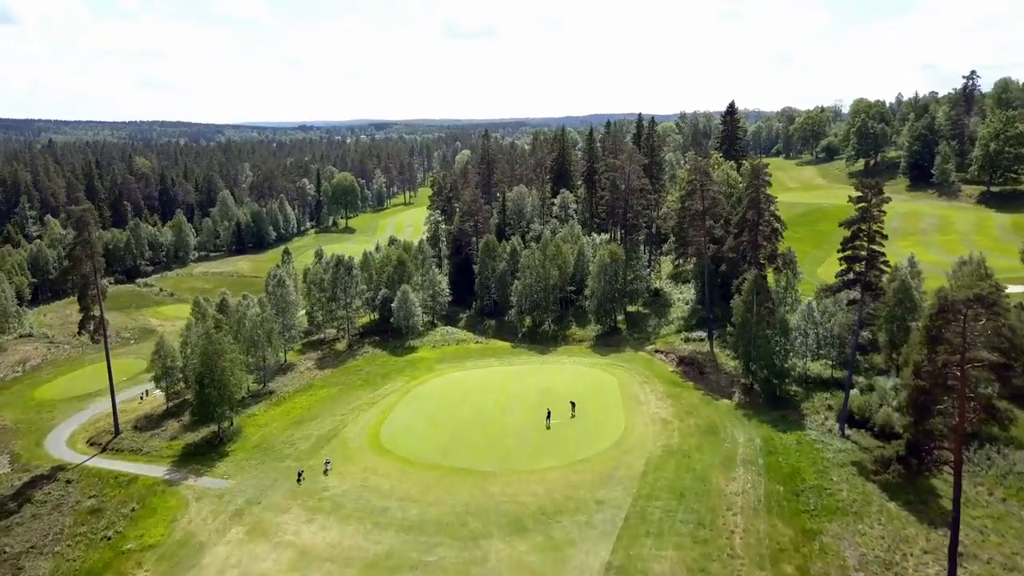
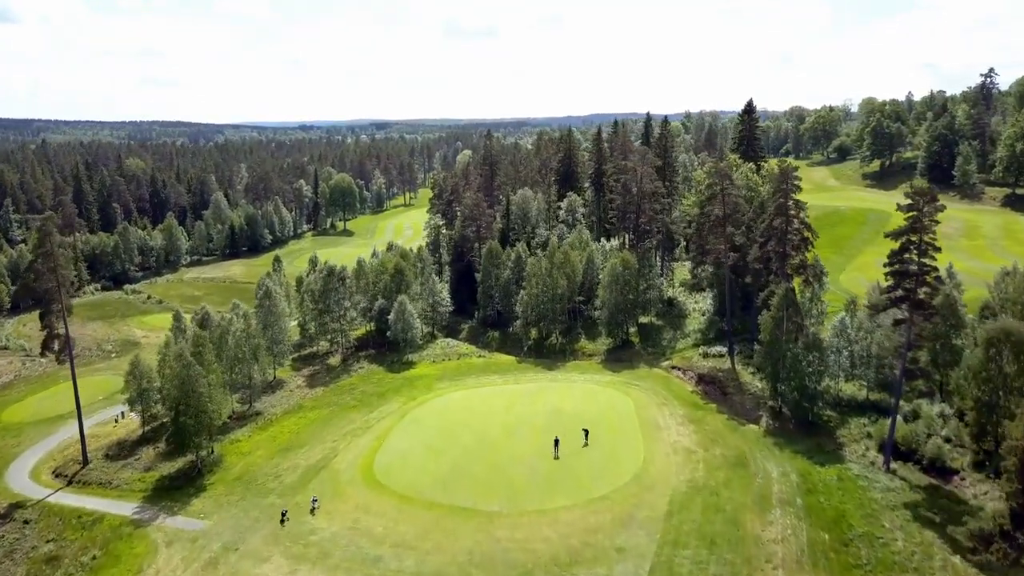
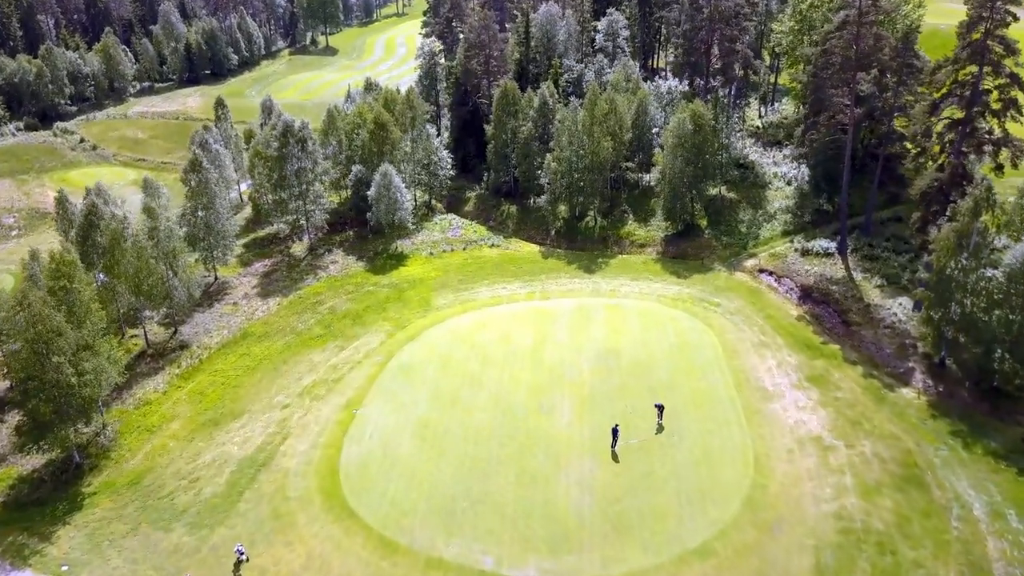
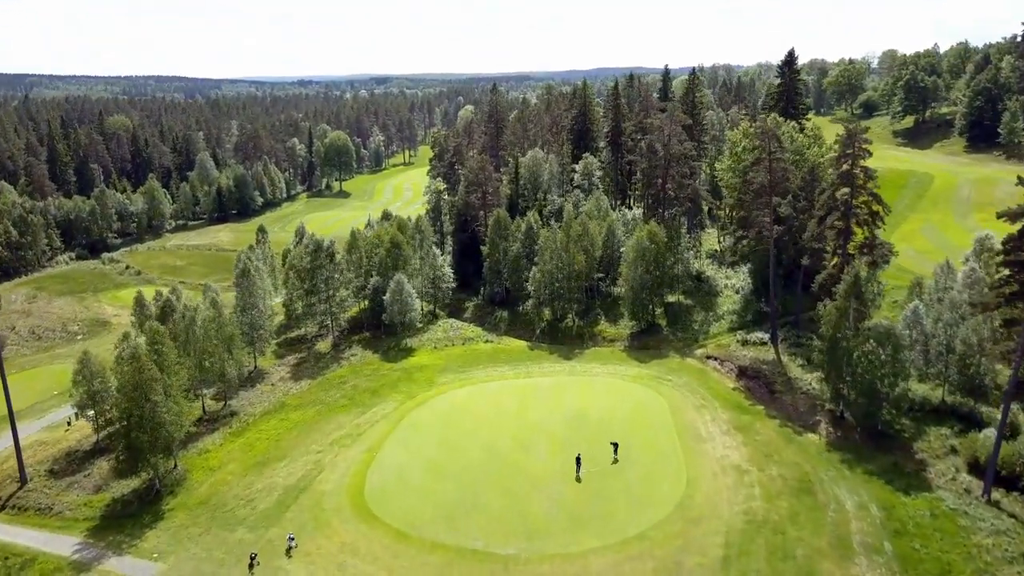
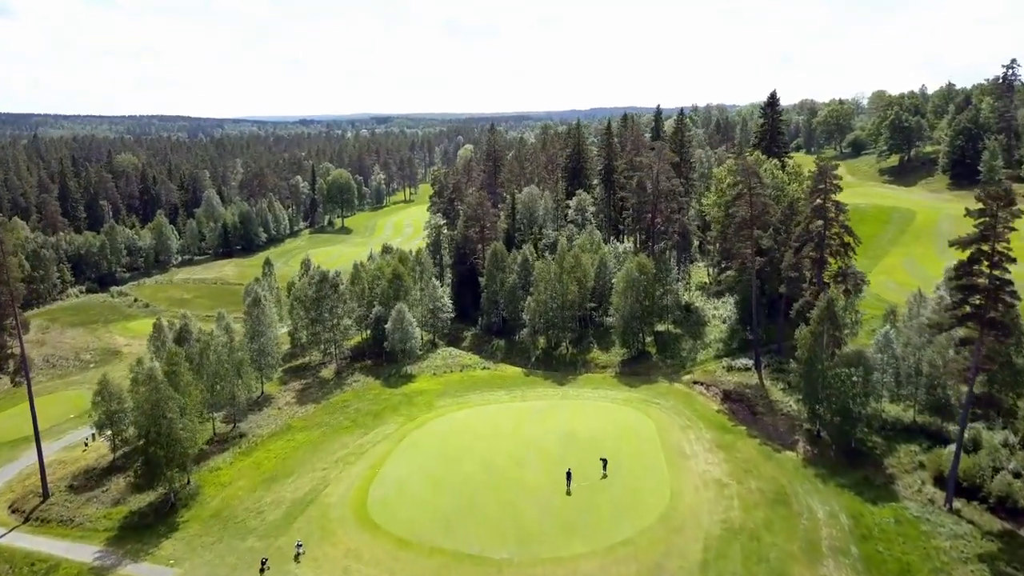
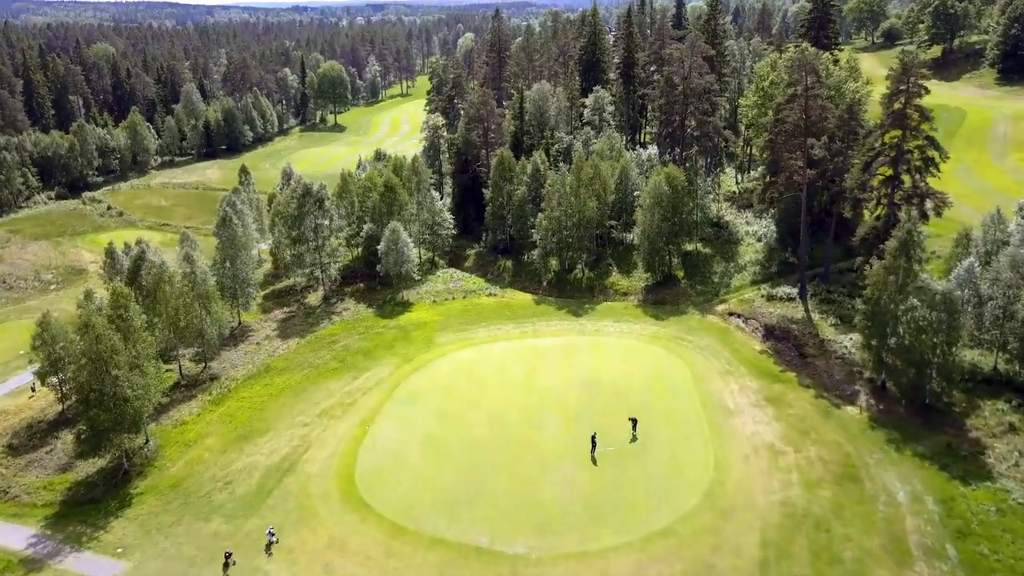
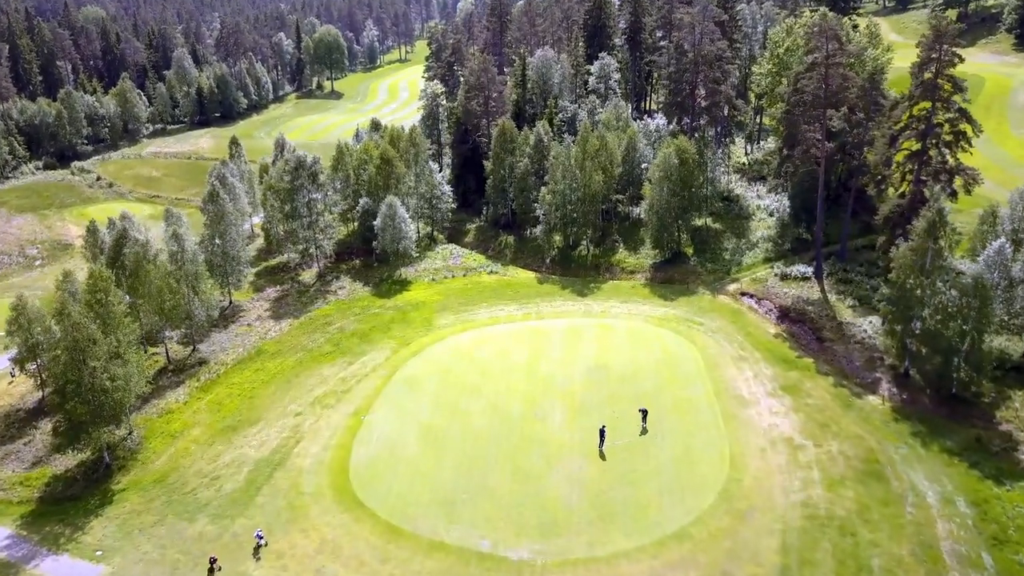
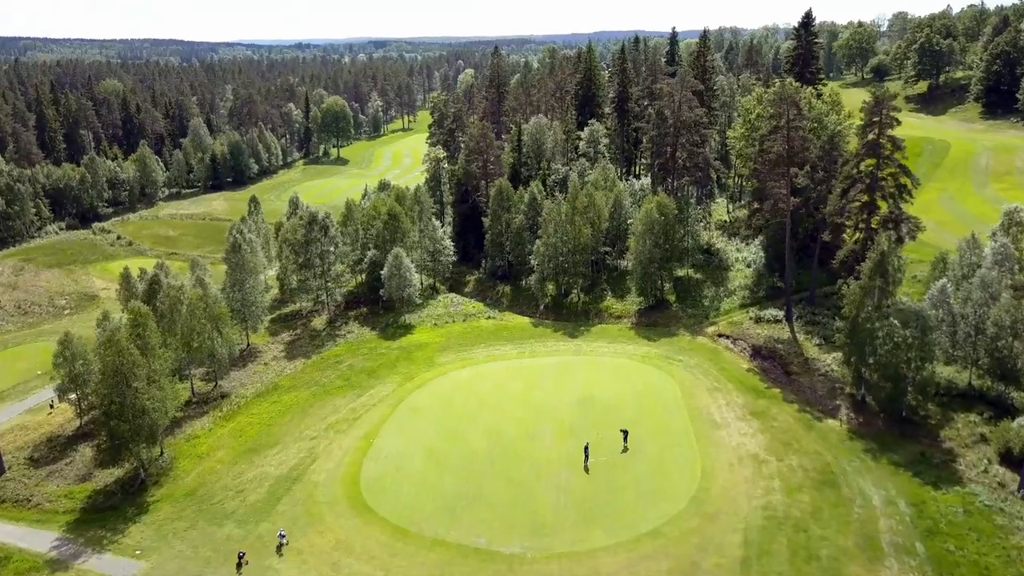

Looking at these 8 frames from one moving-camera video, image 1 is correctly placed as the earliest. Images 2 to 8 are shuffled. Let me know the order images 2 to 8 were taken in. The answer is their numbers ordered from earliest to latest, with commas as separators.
2, 5, 4, 8, 6, 7, 3
